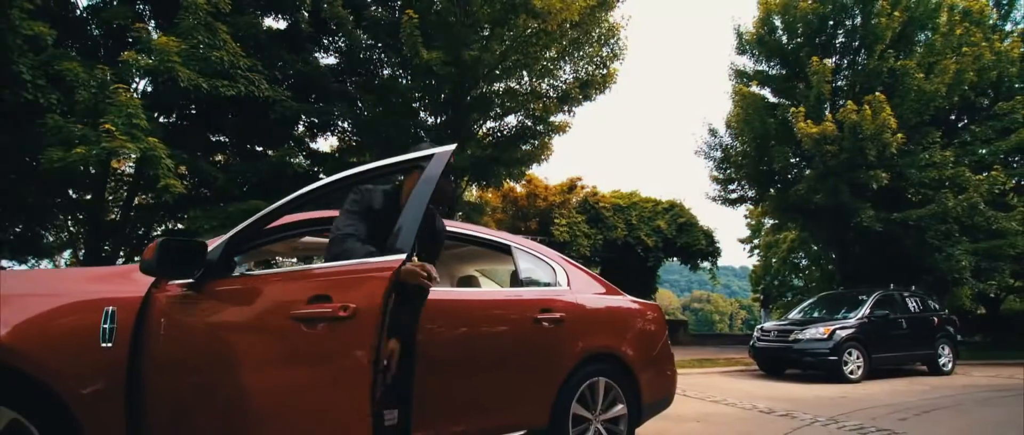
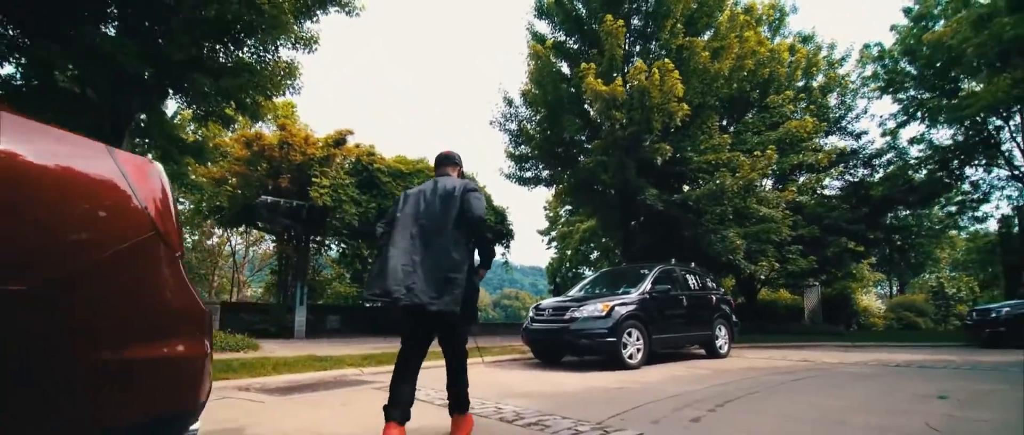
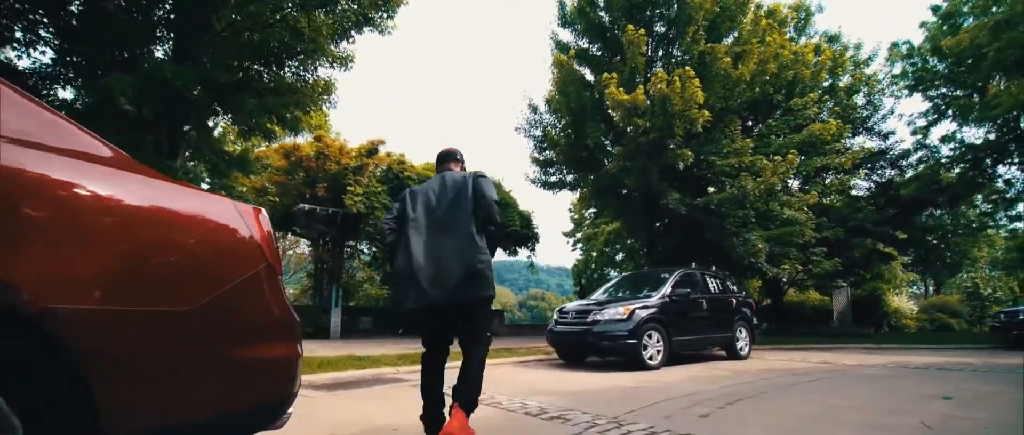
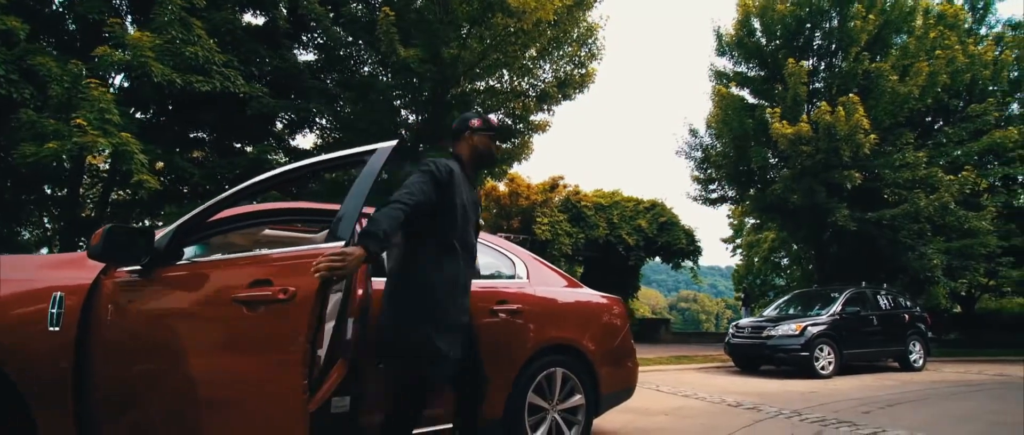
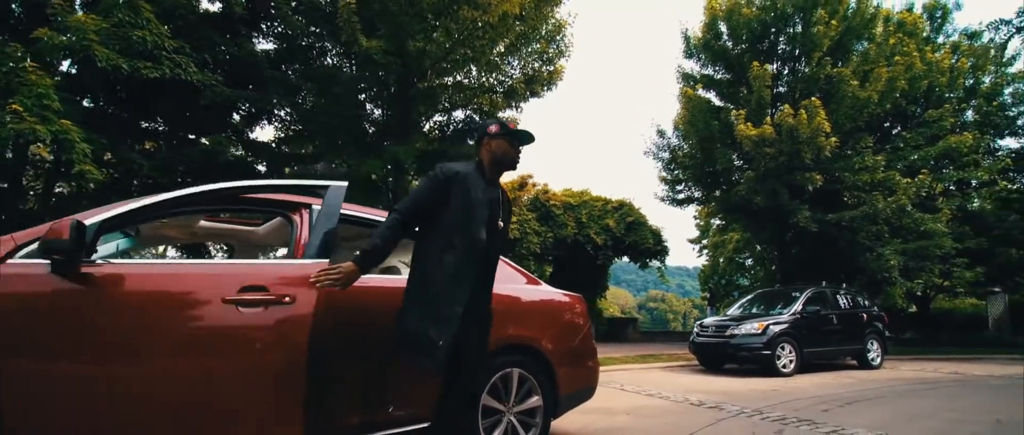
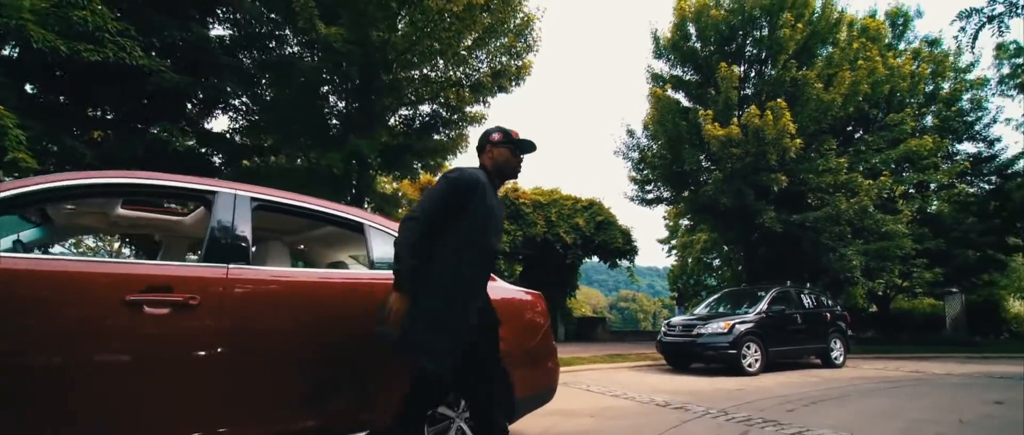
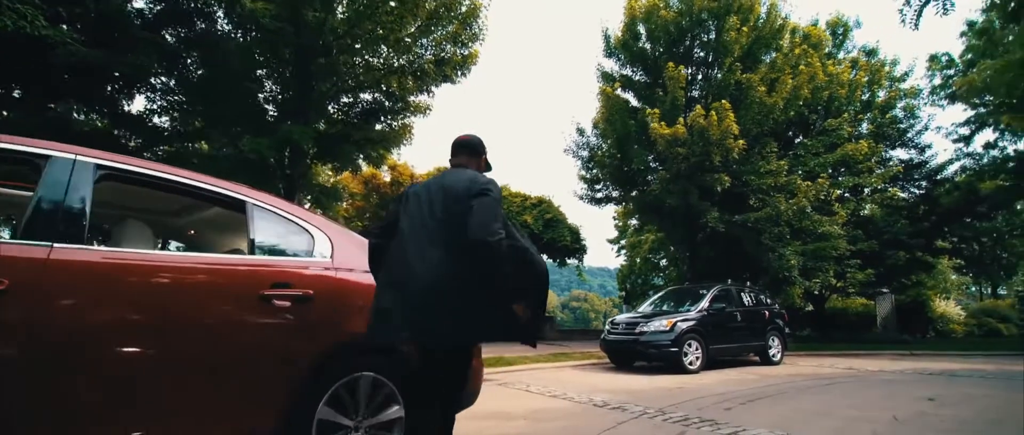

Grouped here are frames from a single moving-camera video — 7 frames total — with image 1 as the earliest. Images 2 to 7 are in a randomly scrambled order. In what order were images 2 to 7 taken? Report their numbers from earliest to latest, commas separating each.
4, 5, 6, 7, 3, 2
